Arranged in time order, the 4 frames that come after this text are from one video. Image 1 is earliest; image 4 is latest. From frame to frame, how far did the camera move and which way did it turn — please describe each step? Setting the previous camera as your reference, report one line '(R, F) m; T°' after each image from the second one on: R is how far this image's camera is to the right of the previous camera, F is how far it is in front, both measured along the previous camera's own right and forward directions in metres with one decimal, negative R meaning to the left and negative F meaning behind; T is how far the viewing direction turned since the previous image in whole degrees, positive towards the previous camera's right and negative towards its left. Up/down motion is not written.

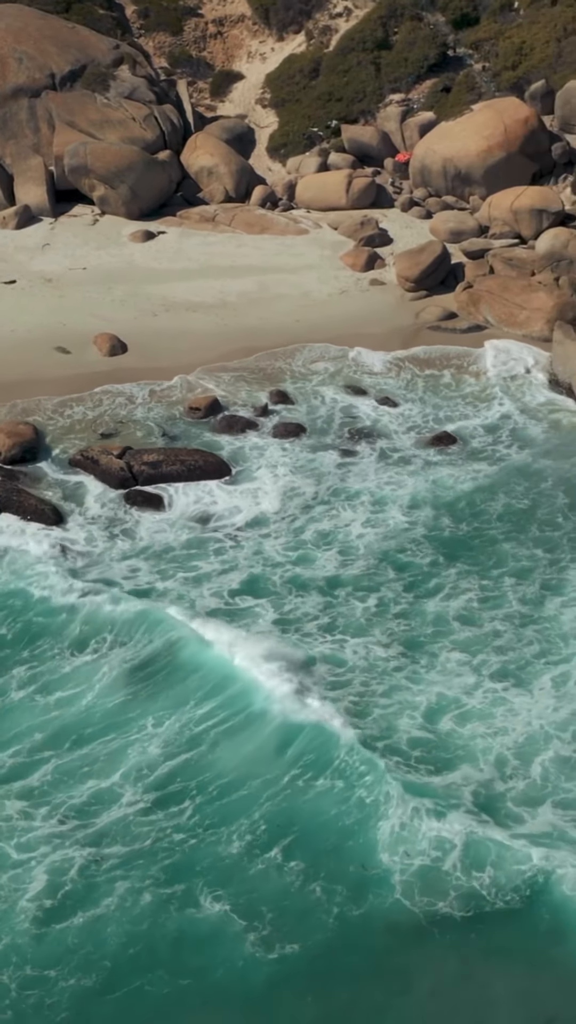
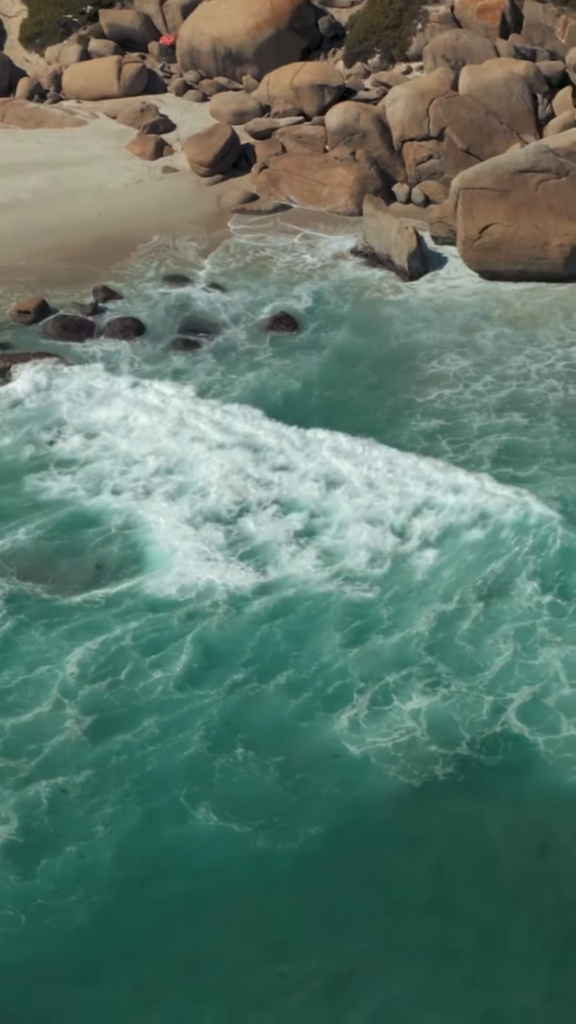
(-1.9, +0.3) m; +11°
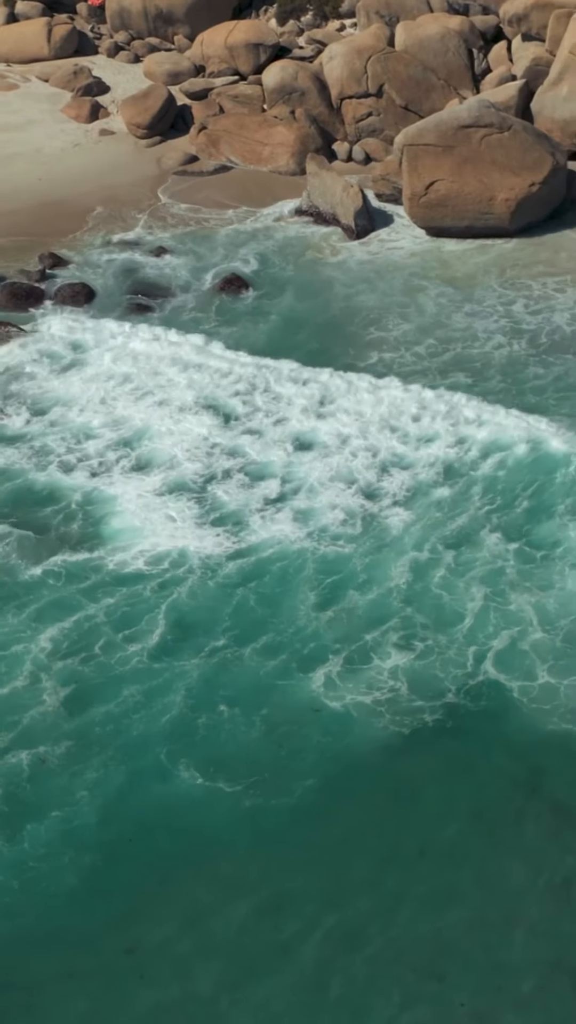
(-0.5, 0.0) m; +3°
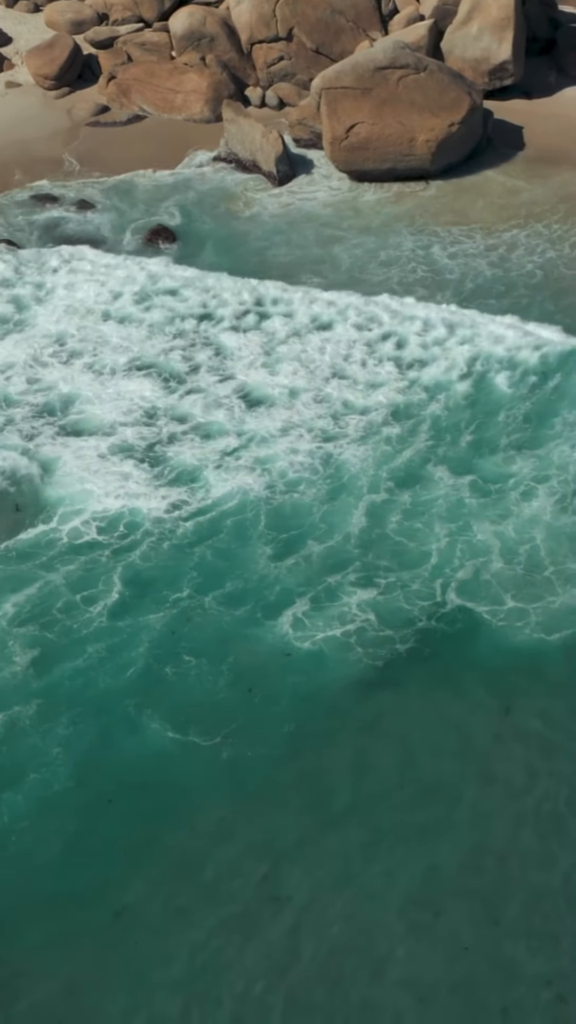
(-0.6, +0.1) m; +4°
